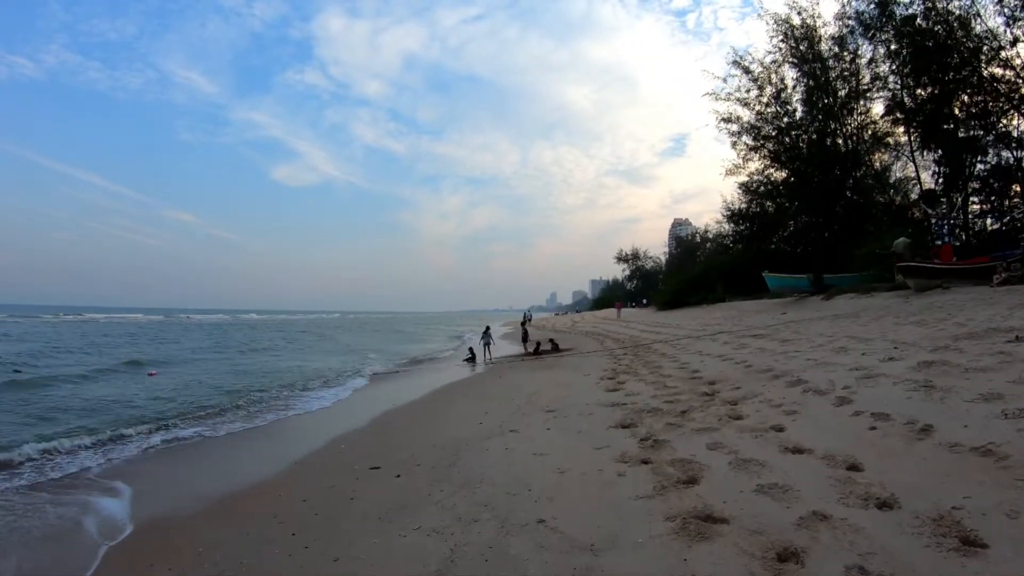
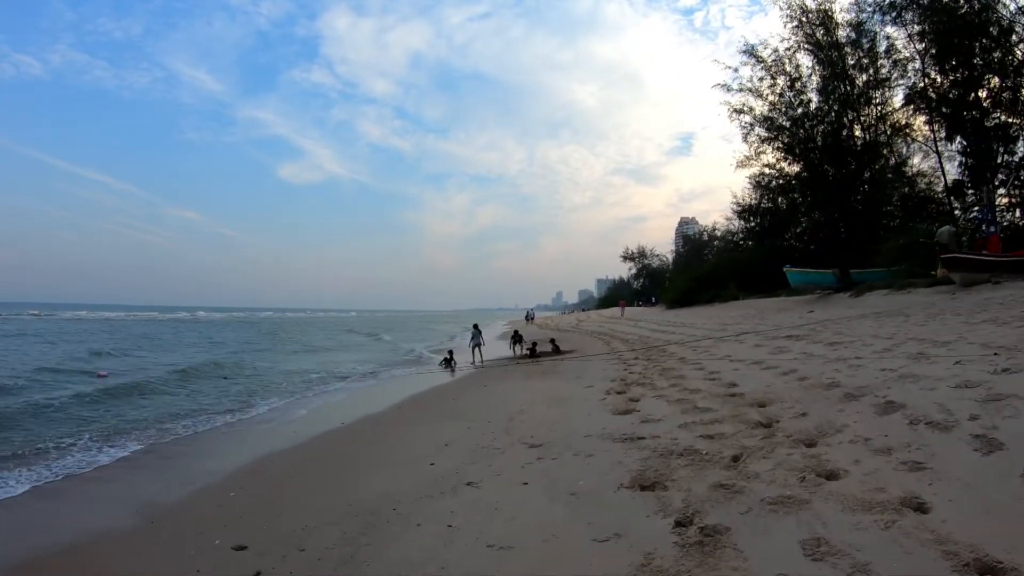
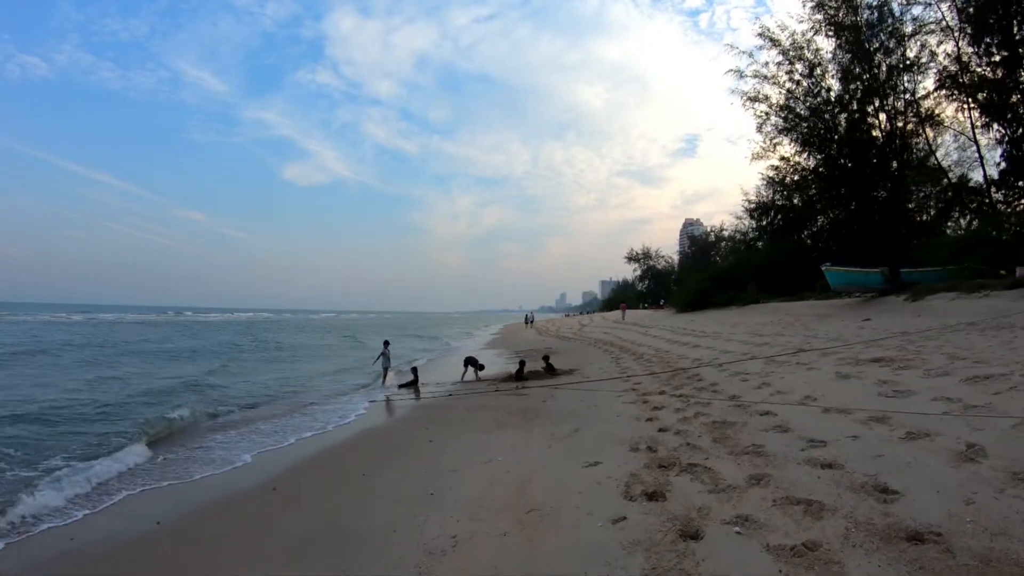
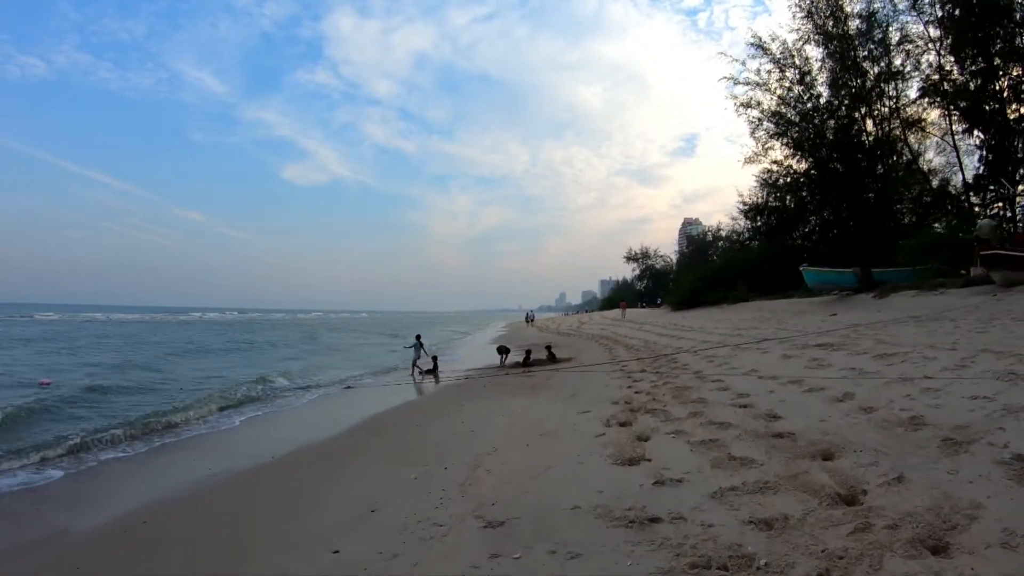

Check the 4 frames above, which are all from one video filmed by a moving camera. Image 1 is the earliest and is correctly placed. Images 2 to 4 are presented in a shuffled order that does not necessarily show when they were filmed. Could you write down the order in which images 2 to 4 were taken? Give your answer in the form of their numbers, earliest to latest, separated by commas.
2, 4, 3
